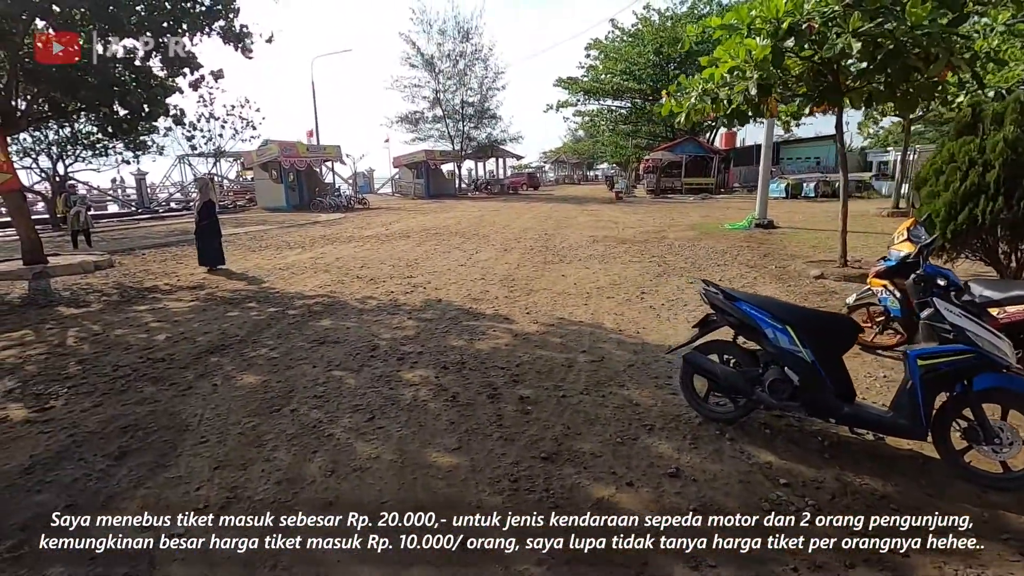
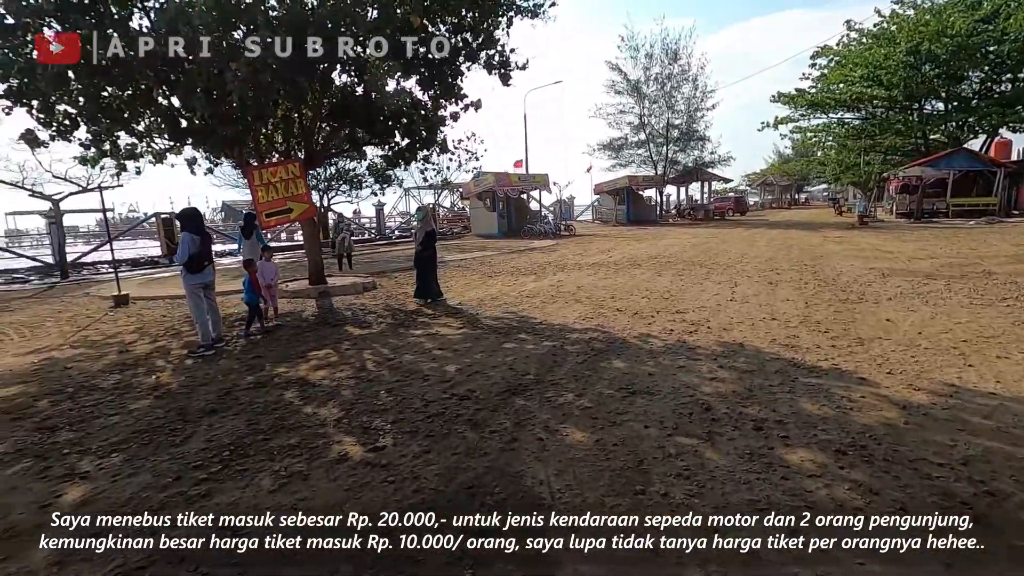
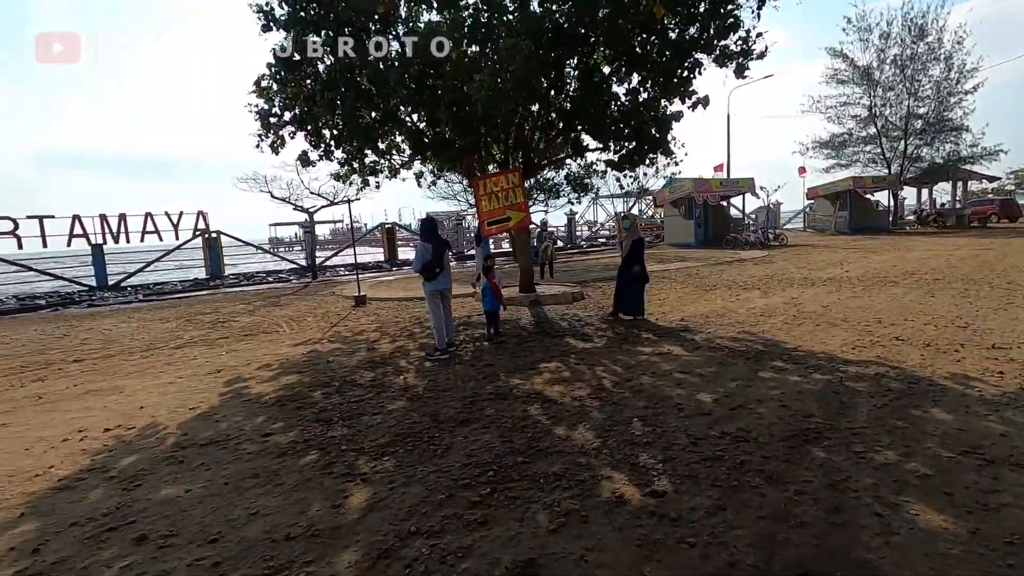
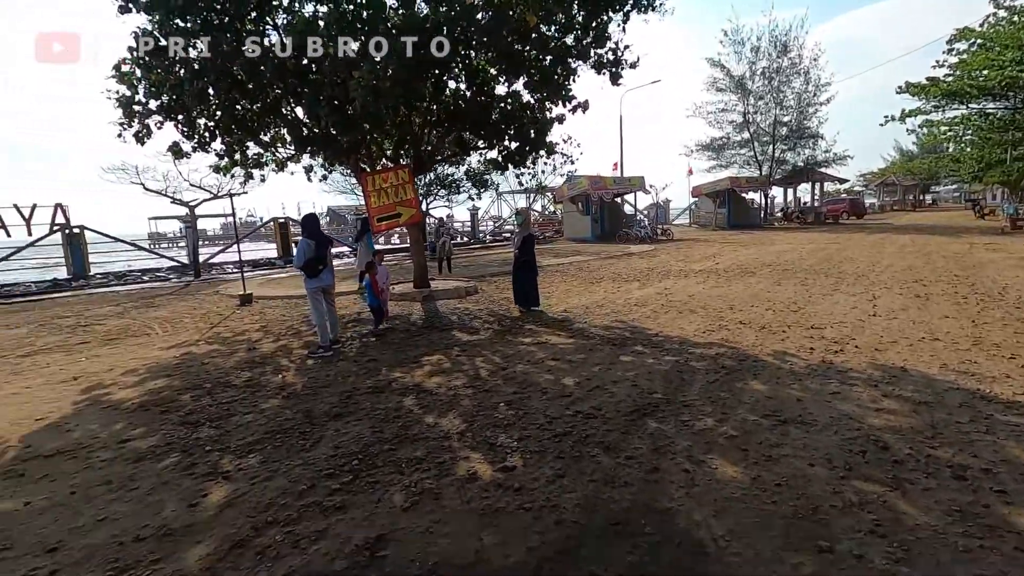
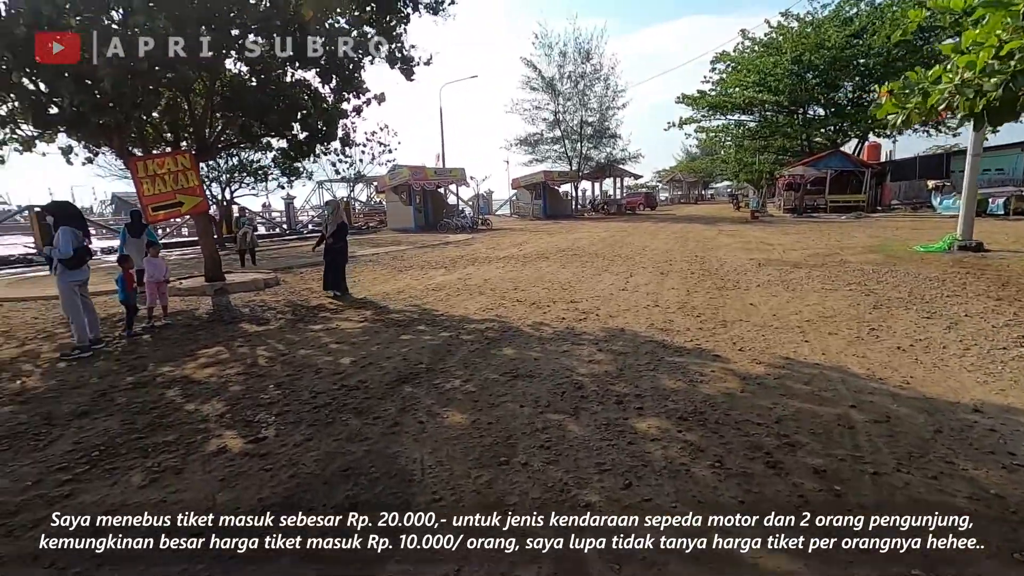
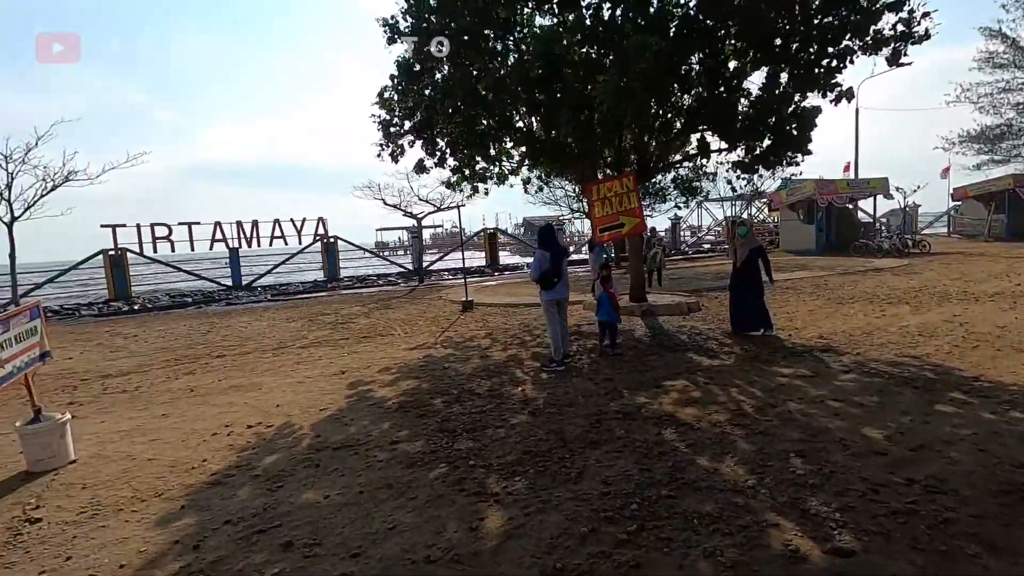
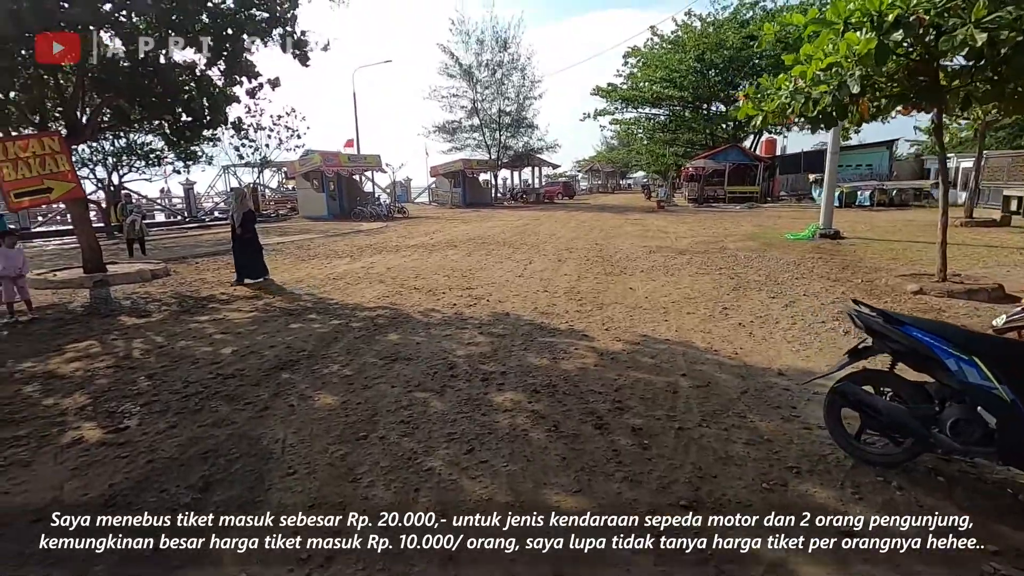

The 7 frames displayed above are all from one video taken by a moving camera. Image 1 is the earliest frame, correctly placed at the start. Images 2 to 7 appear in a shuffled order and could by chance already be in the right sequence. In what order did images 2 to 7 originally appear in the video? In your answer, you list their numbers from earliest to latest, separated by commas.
7, 5, 2, 4, 3, 6
